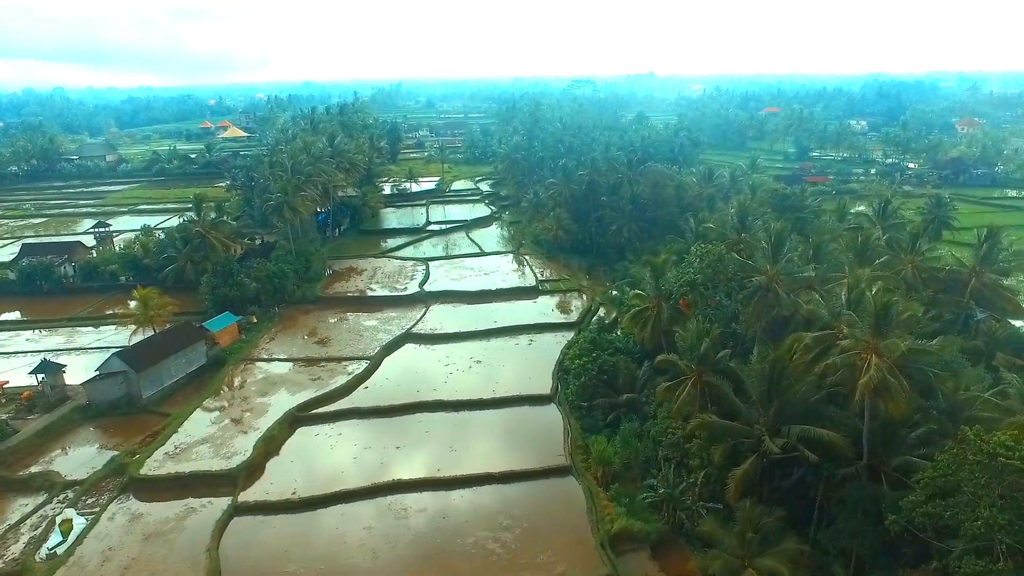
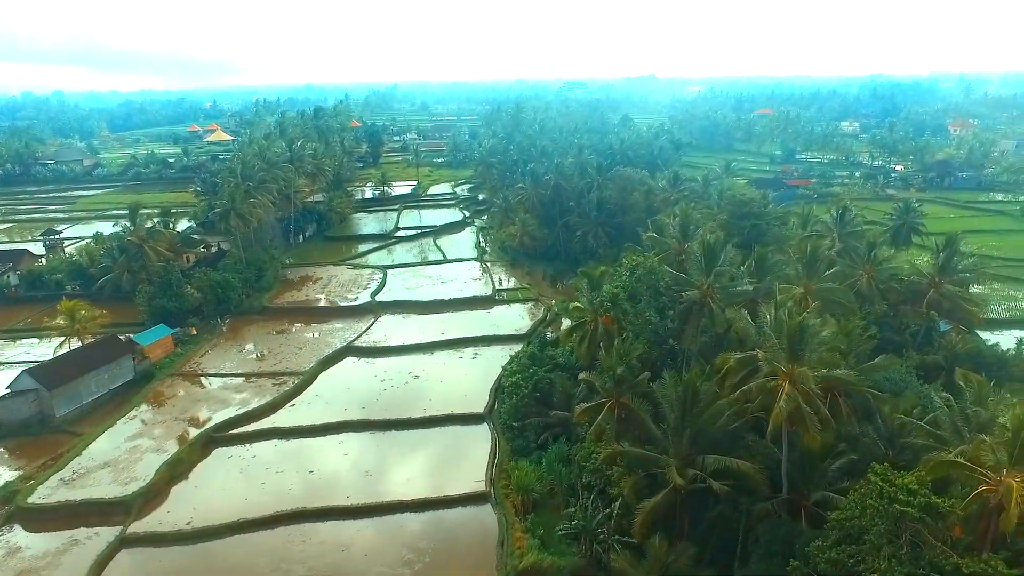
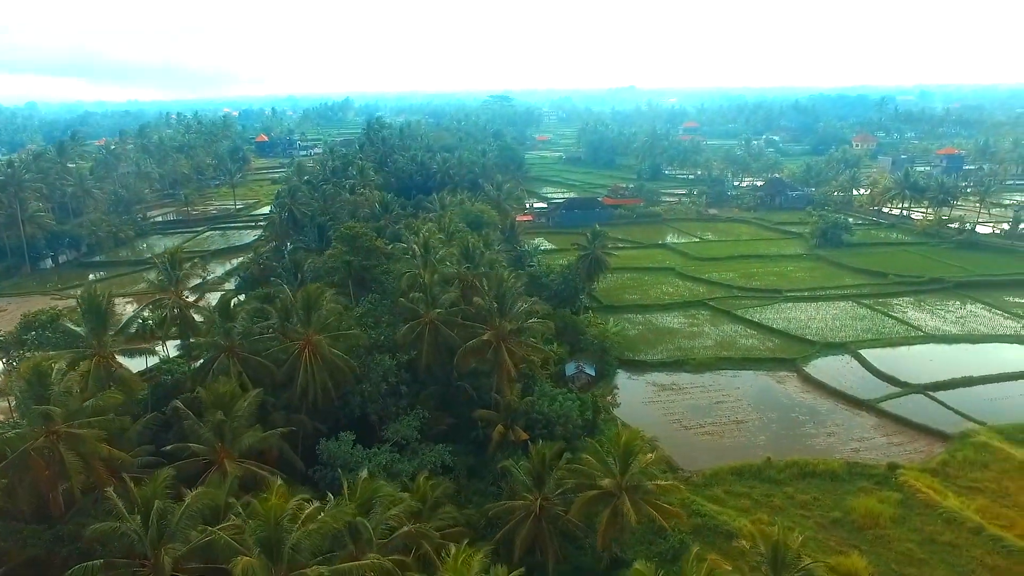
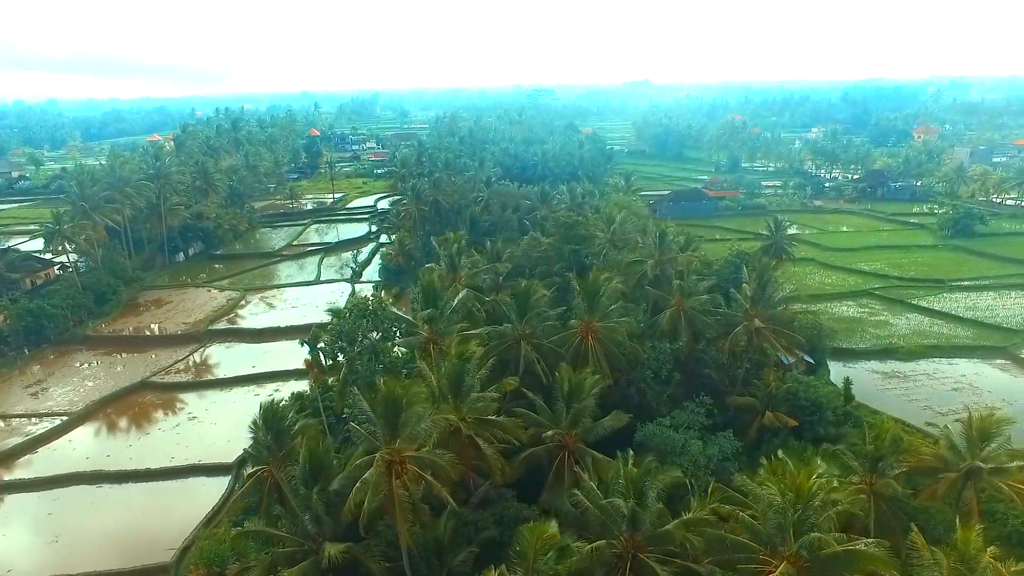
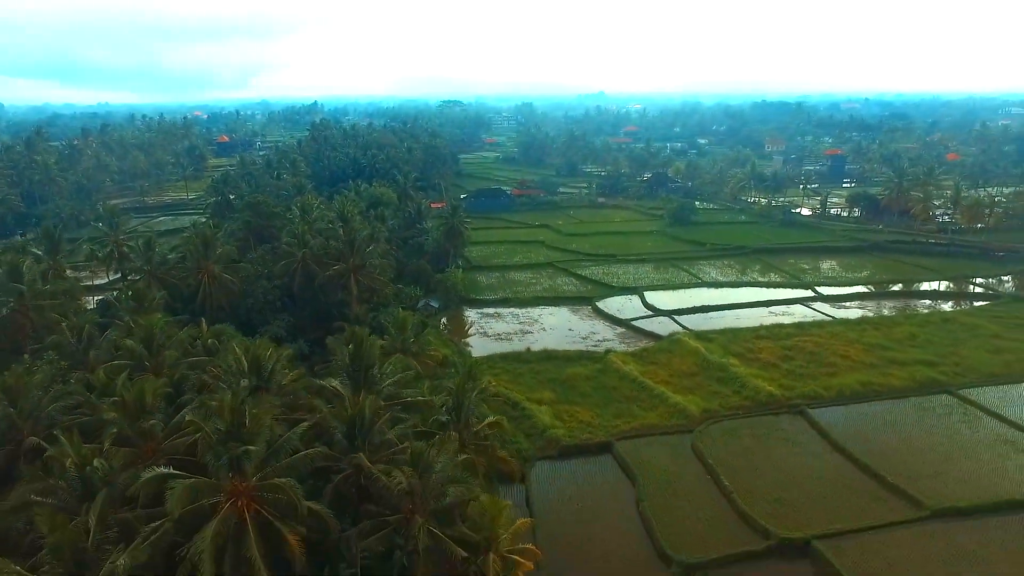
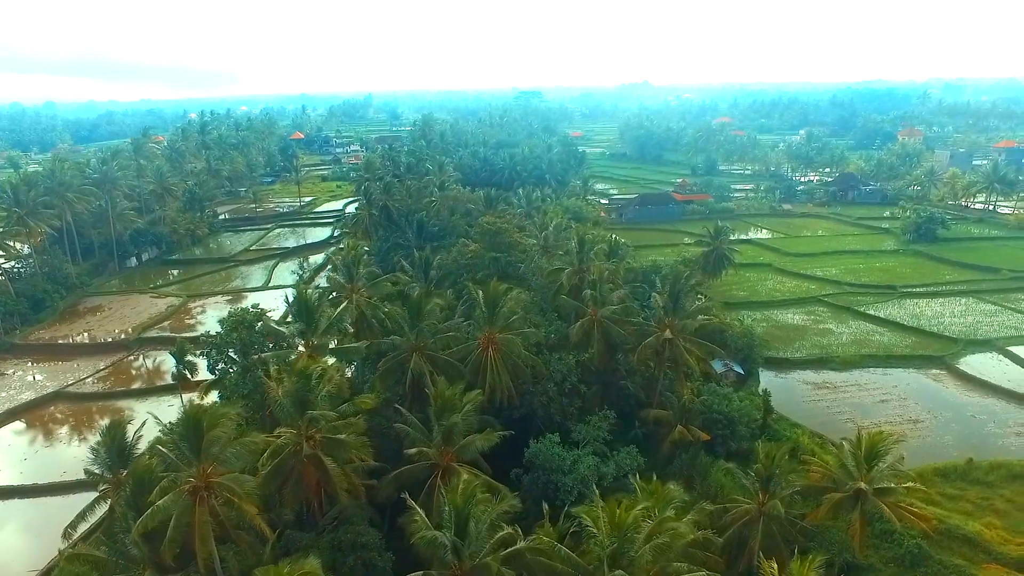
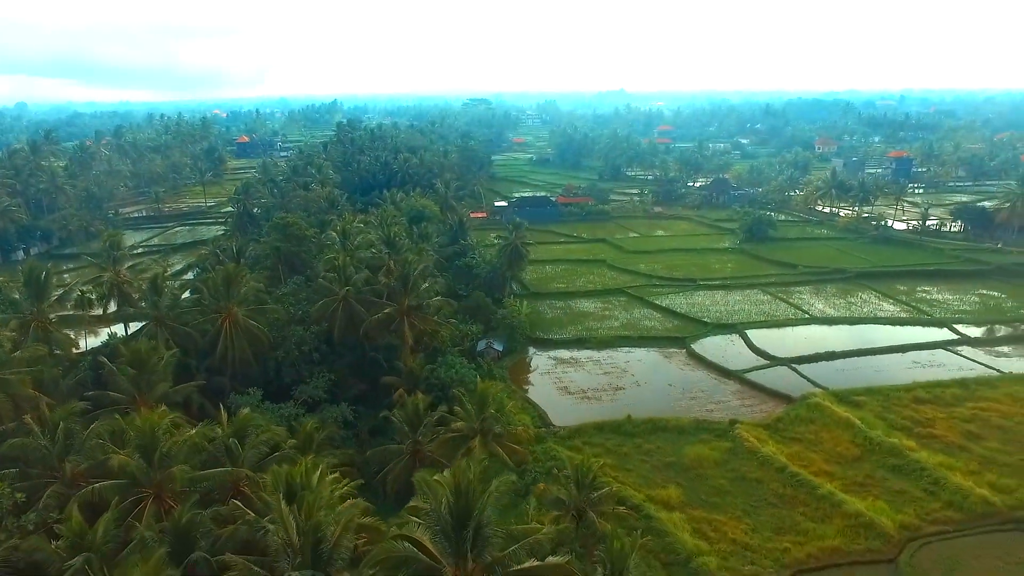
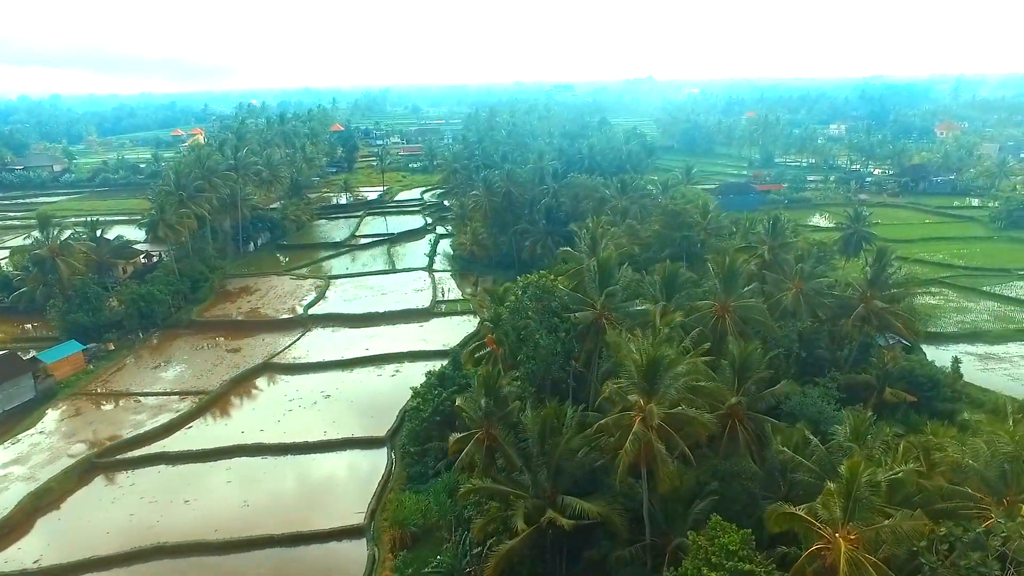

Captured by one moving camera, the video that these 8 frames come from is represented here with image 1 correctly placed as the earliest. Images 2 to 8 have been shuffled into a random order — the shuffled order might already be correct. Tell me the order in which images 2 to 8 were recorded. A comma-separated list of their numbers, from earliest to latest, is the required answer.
2, 8, 4, 6, 3, 7, 5
